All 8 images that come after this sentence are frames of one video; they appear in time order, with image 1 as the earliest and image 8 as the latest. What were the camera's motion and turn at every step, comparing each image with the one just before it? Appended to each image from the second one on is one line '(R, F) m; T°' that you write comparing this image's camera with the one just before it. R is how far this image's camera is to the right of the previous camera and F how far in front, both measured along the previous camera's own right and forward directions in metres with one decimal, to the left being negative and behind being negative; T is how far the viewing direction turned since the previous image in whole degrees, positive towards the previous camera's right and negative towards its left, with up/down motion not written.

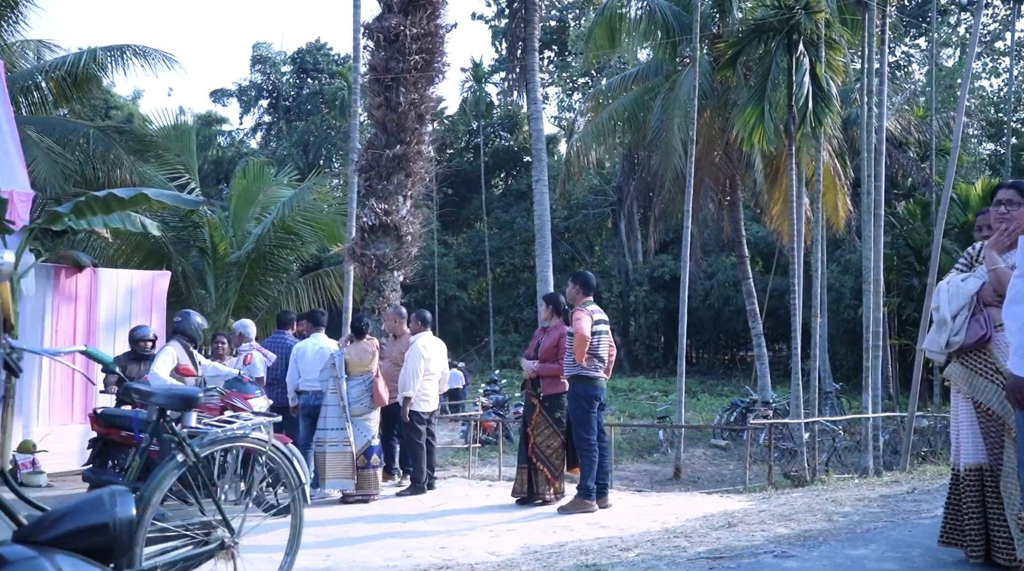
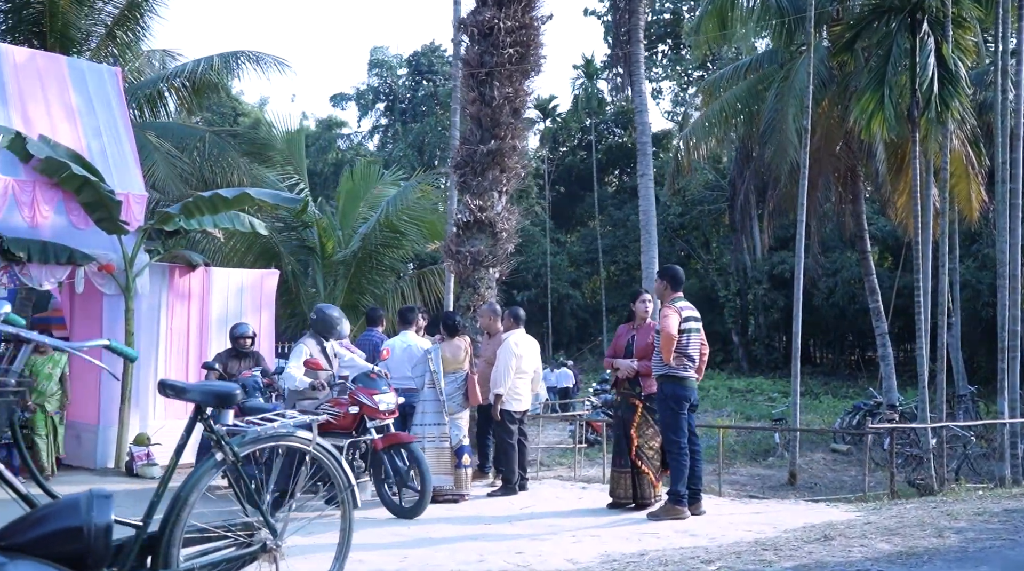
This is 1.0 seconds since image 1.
(+0.2, +0.2) m; -7°
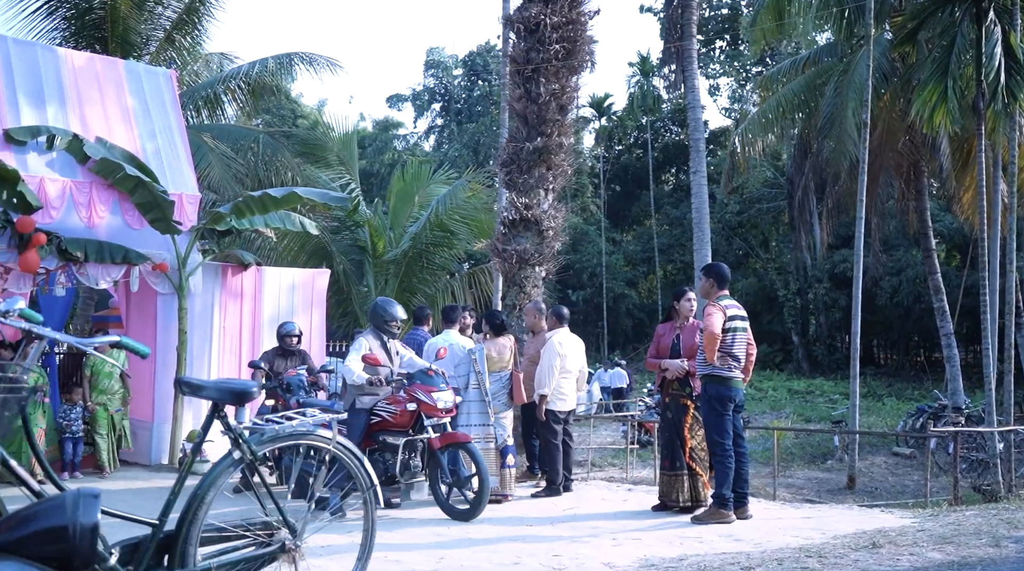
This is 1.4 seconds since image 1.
(+0.1, +0.1) m; -3°
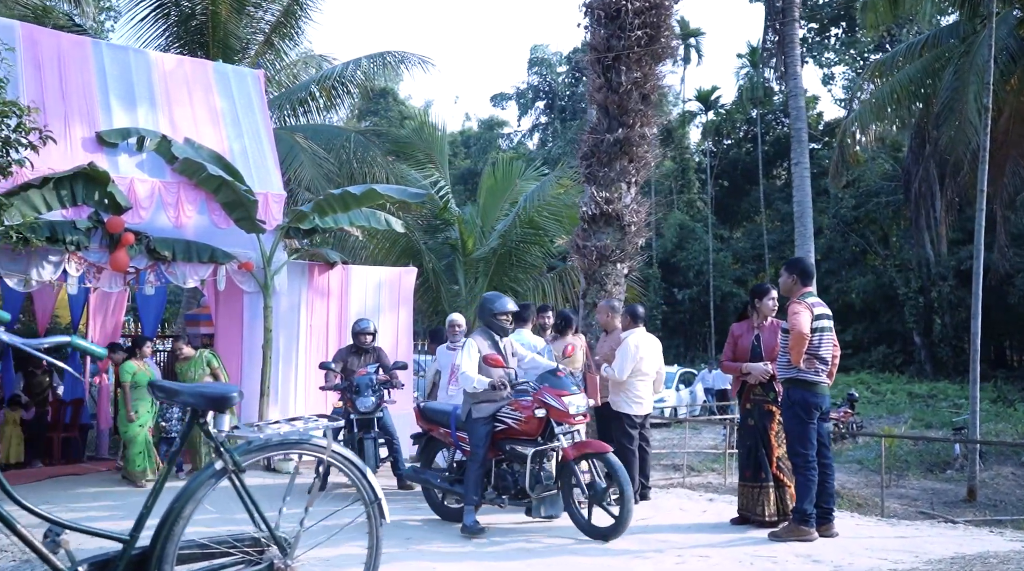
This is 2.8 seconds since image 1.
(+0.3, +0.4) m; -7°
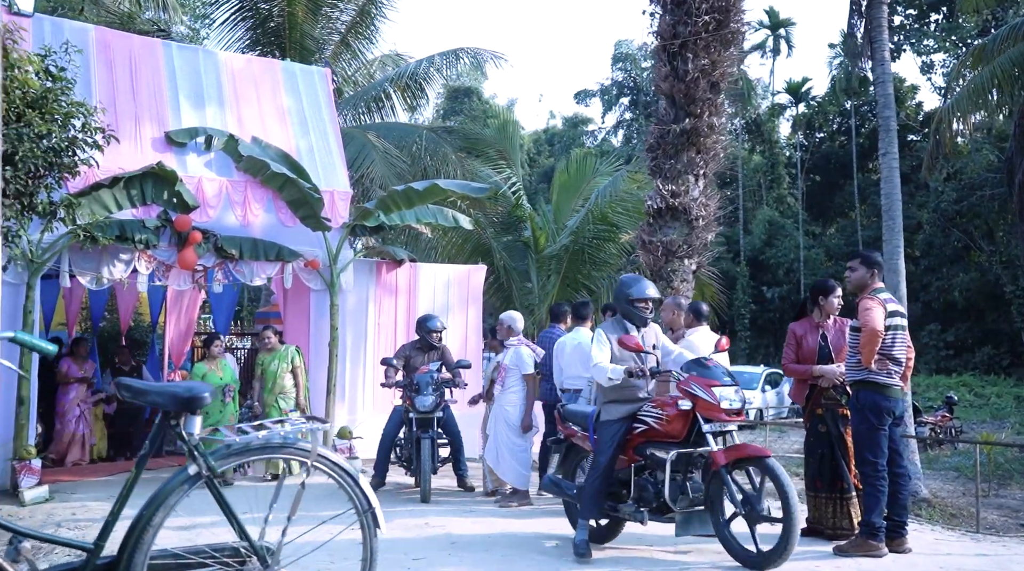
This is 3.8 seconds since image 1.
(+0.3, +0.3) m; -5°
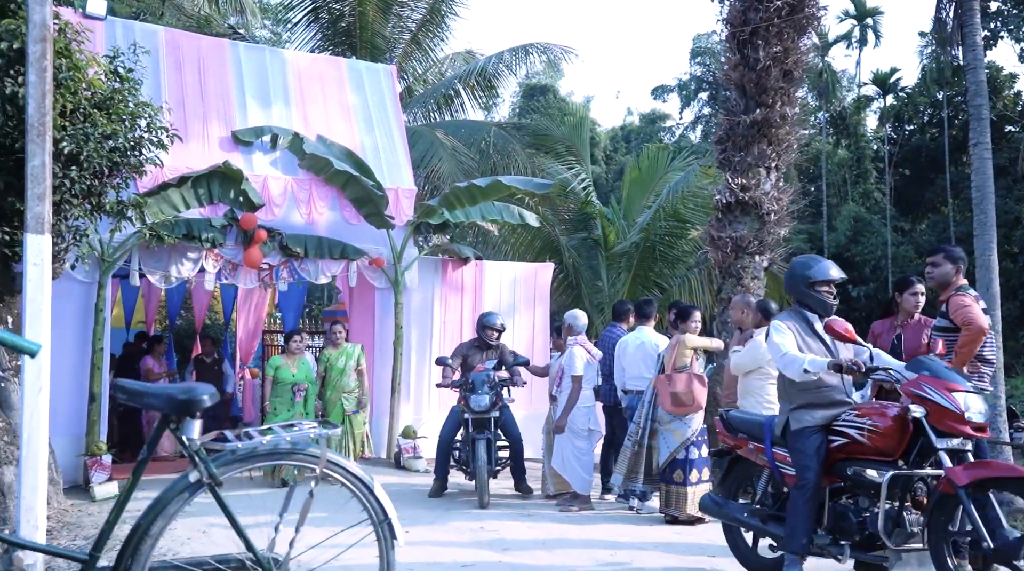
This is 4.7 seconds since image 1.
(+0.2, +0.2) m; -5°
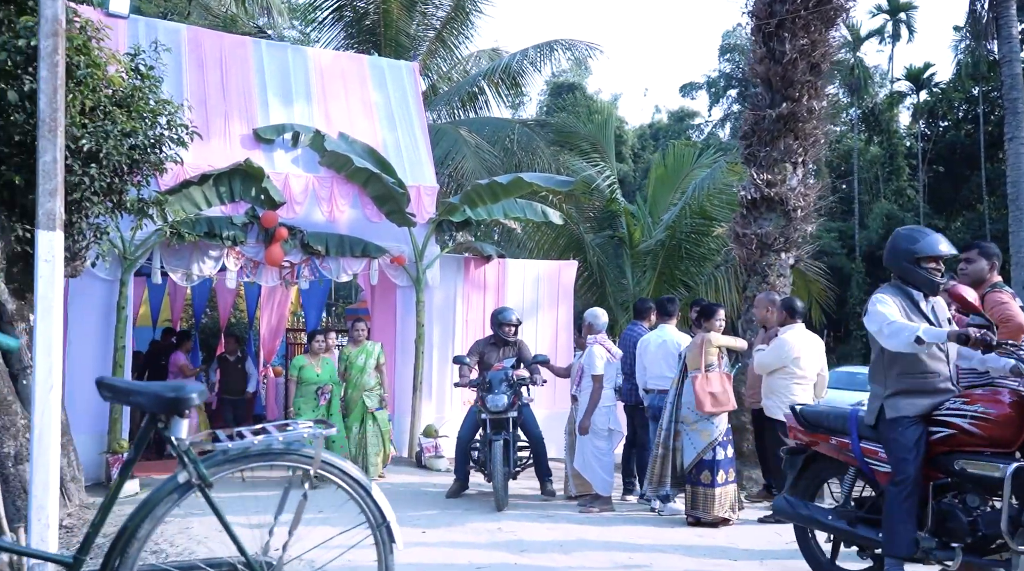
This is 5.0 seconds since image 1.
(+0.1, +0.1) m; -2°
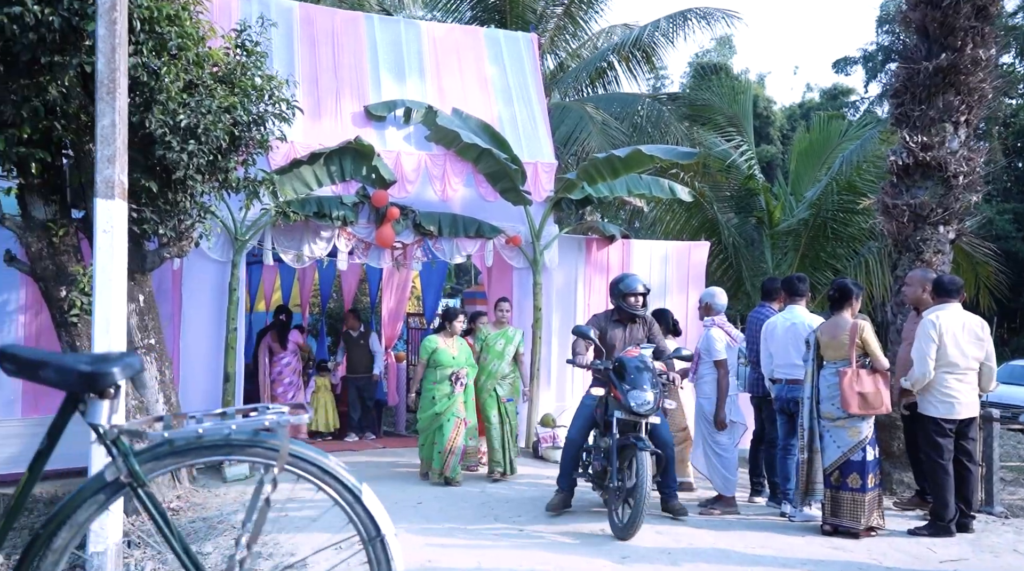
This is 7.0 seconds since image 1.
(+0.3, +0.7) m; -8°
